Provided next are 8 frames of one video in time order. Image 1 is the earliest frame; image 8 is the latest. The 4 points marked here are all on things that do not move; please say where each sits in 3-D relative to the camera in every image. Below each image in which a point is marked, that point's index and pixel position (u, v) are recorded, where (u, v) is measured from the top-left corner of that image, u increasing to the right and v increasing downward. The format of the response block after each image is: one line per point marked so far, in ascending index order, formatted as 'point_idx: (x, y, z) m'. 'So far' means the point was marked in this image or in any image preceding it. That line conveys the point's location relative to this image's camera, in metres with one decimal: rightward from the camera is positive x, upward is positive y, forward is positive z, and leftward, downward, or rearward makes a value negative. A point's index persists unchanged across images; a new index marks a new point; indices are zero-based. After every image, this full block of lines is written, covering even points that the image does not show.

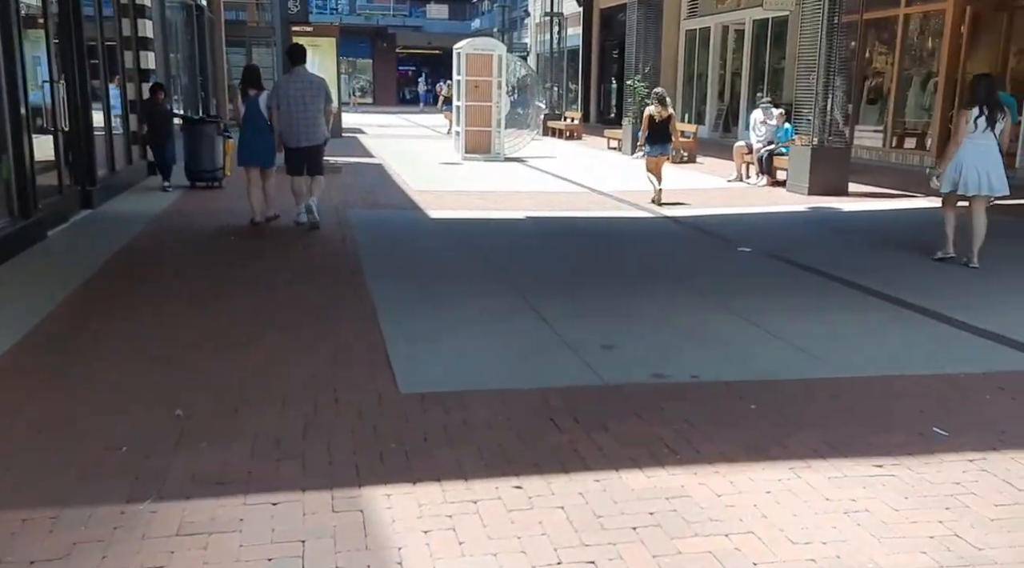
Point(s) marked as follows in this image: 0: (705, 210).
0: (+2.6, +1.0, +13.2) m
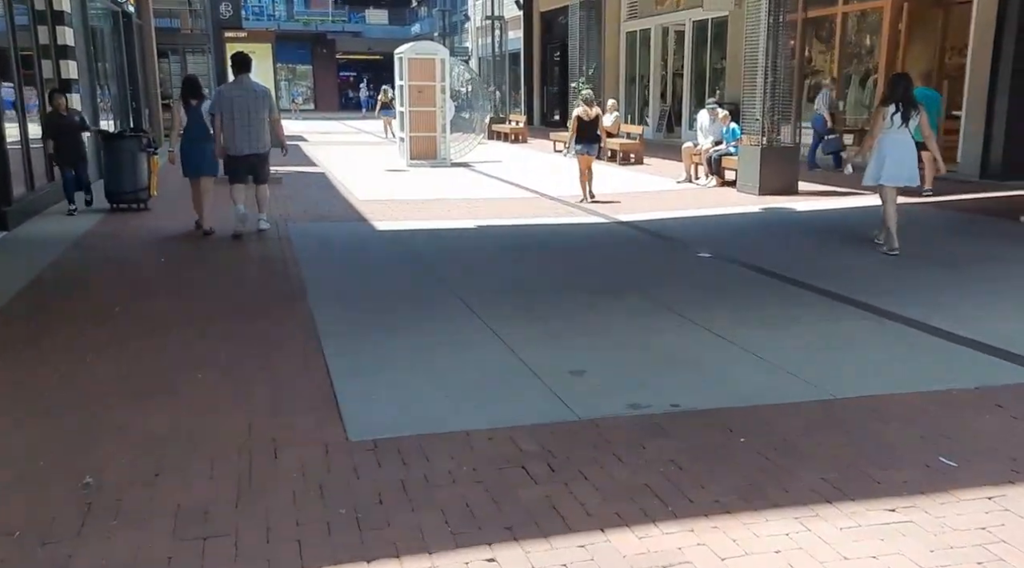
0: (+1.9, +0.9, +12.8) m
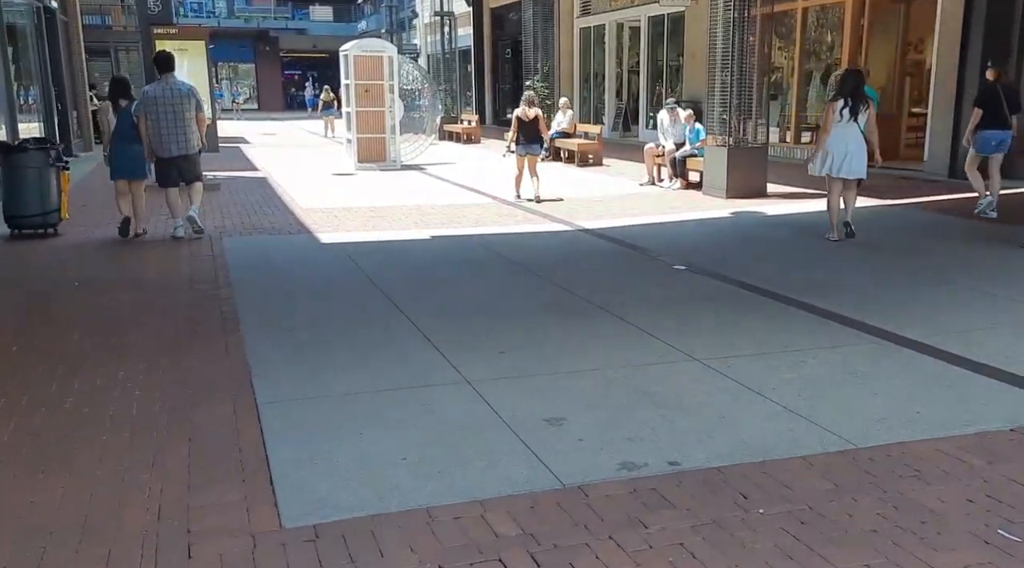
0: (+1.4, +0.8, +12.1) m
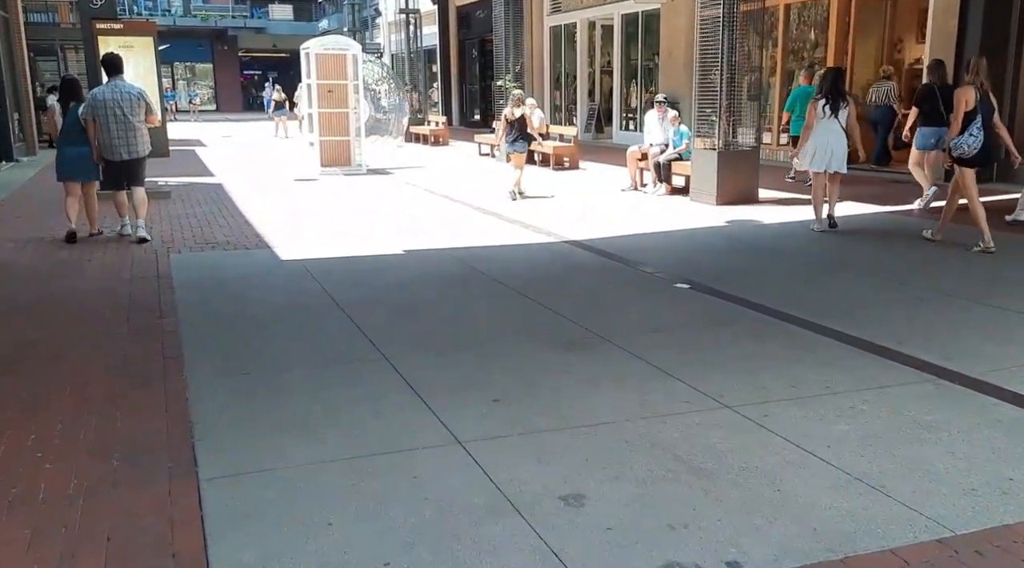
0: (+1.1, +0.7, +11.2) m
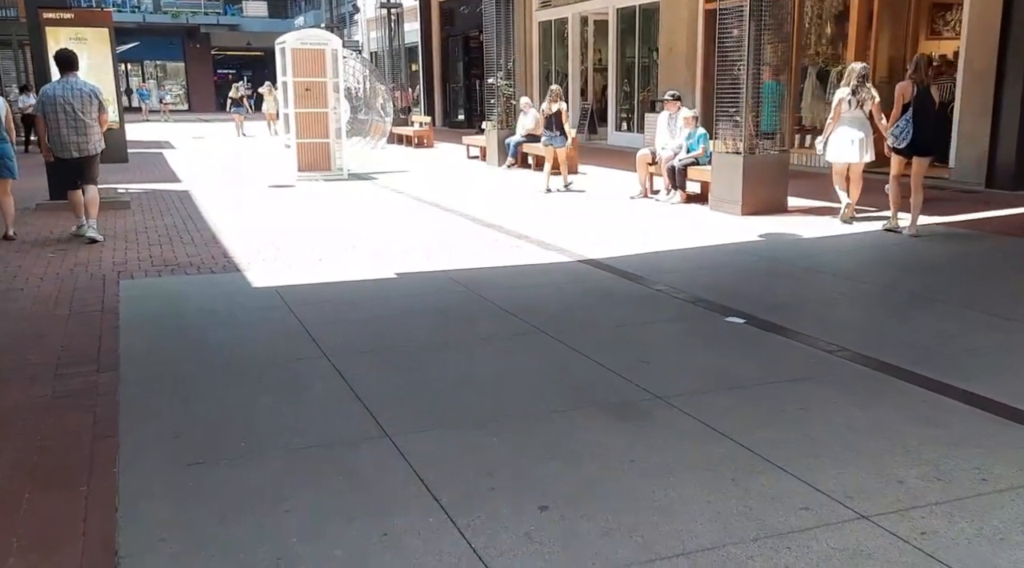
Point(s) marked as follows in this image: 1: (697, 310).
0: (+1.2, +0.4, +9.9) m
1: (+1.3, -0.2, +6.8) m
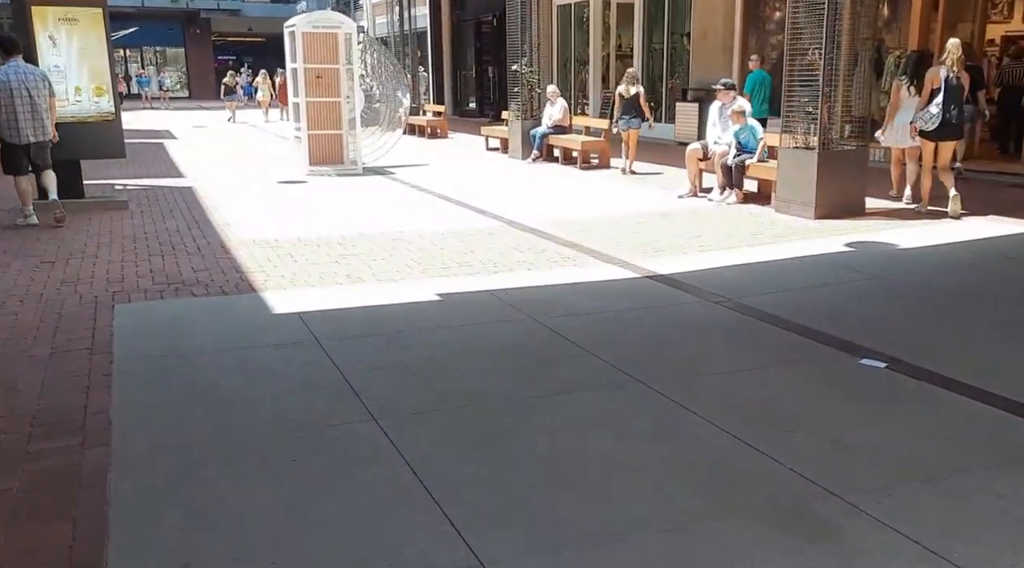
0: (+1.6, +0.3, +8.7) m
1: (+1.8, -0.4, +5.5) m
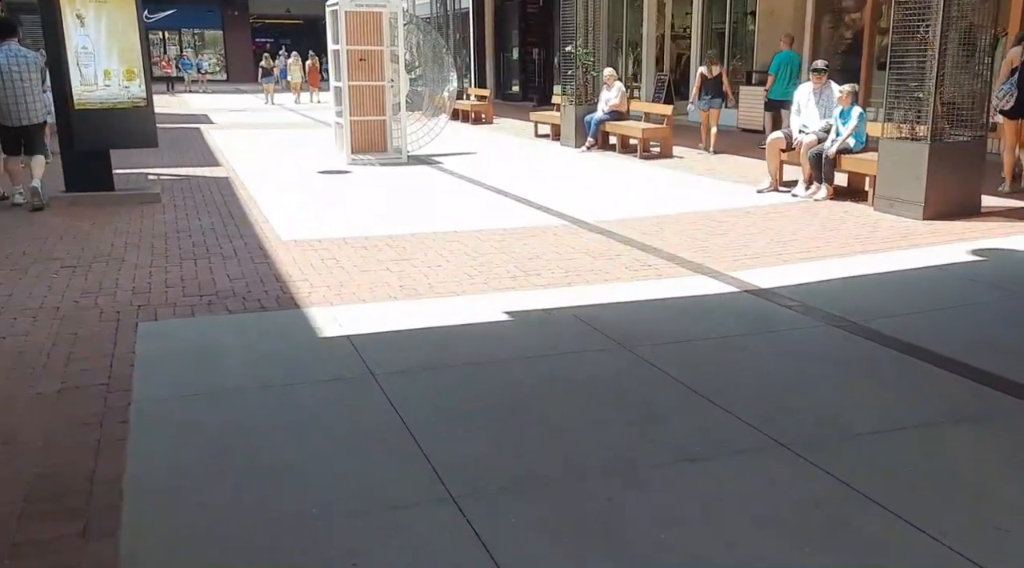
0: (+2.2, +0.2, +7.6) m
1: (+2.2, -0.5, +4.5) m
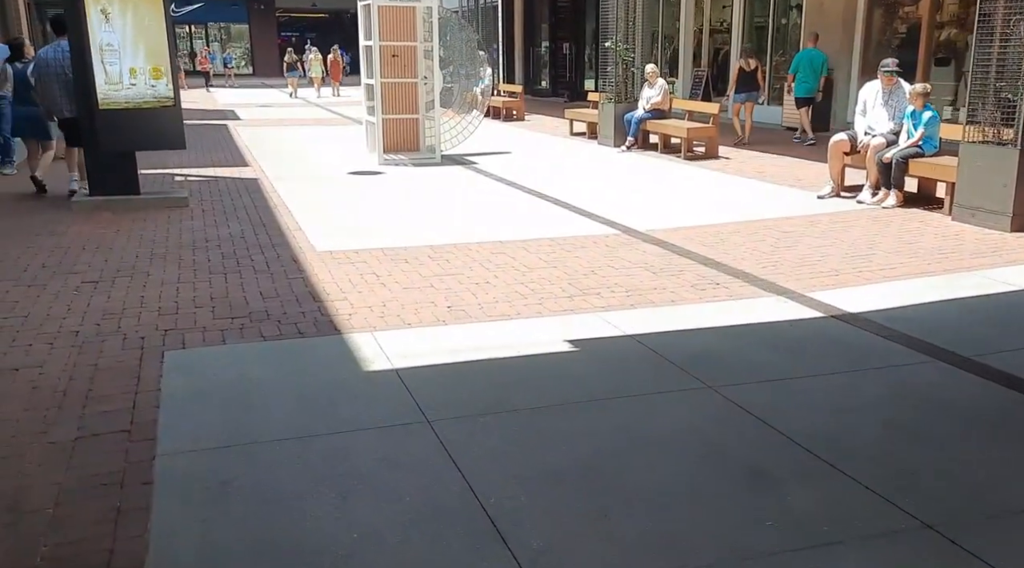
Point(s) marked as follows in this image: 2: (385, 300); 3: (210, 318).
0: (+2.6, 0.0, +6.9) m
1: (+2.6, -0.7, +3.8) m
2: (-0.8, -0.1, +6.5) m
3: (-1.9, -0.2, +6.0) m
